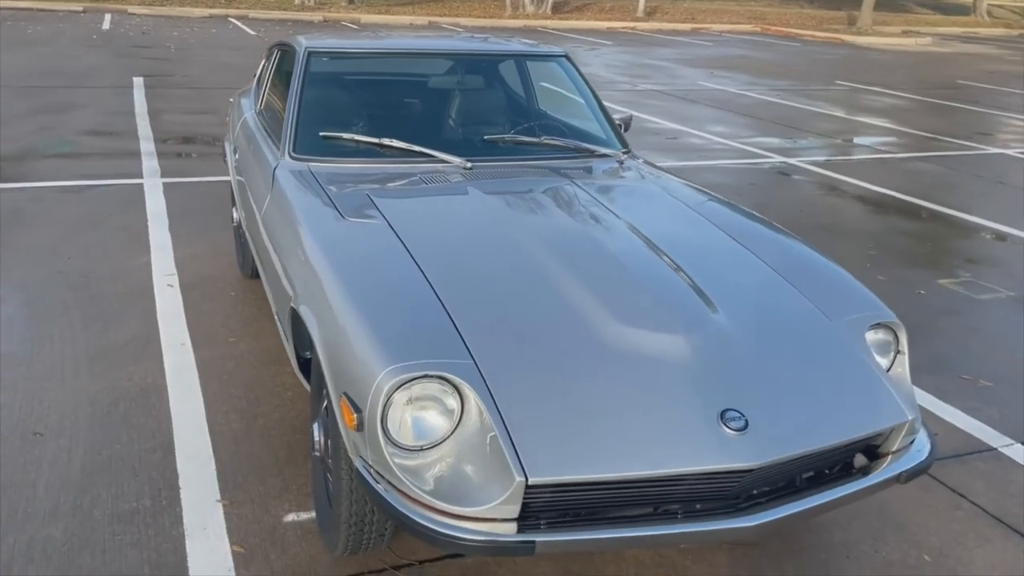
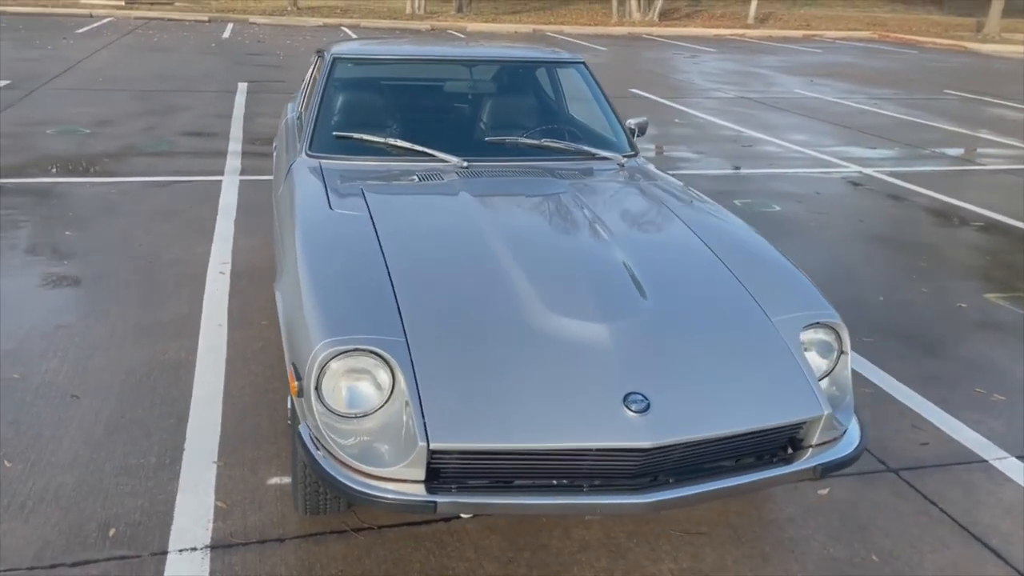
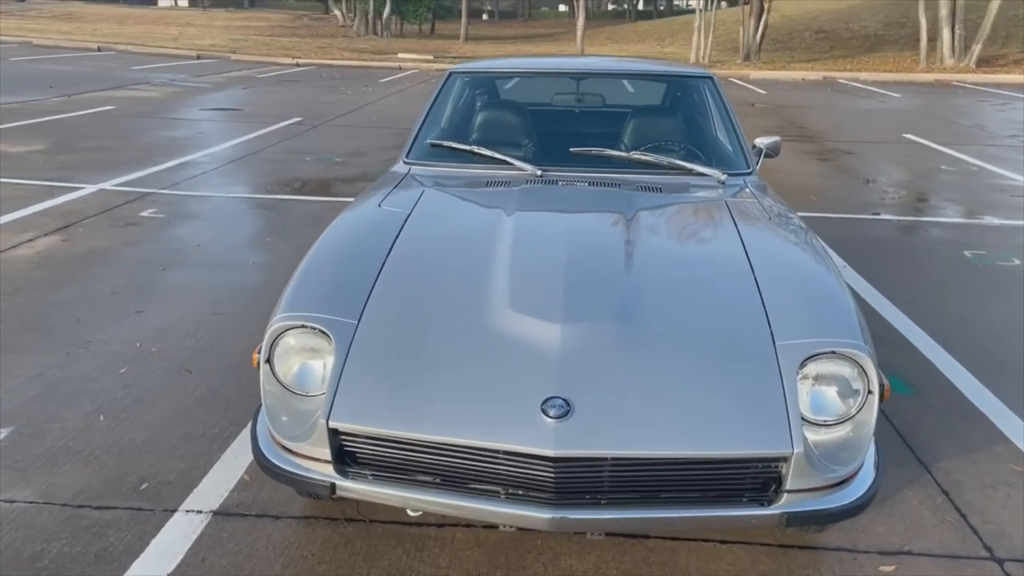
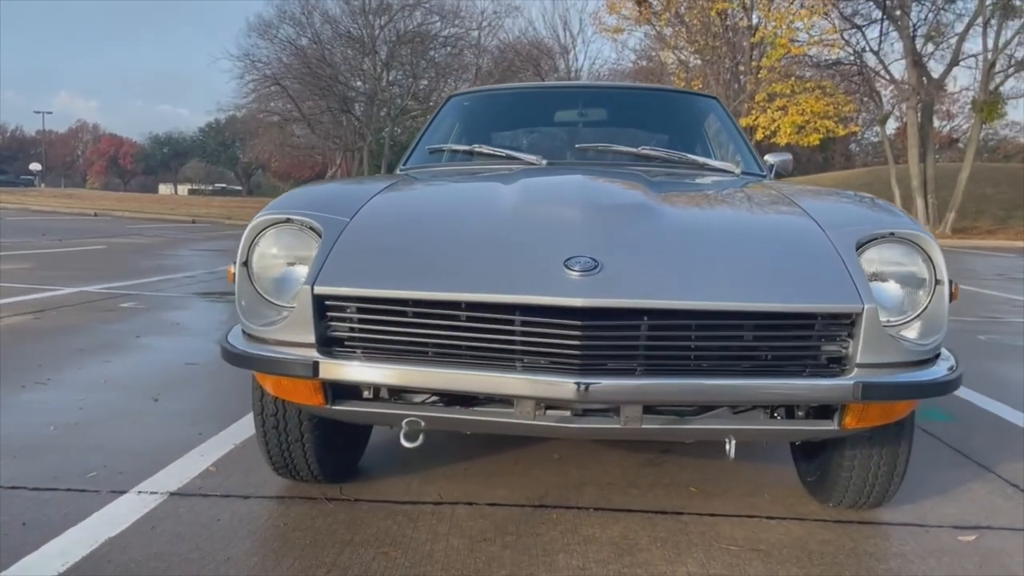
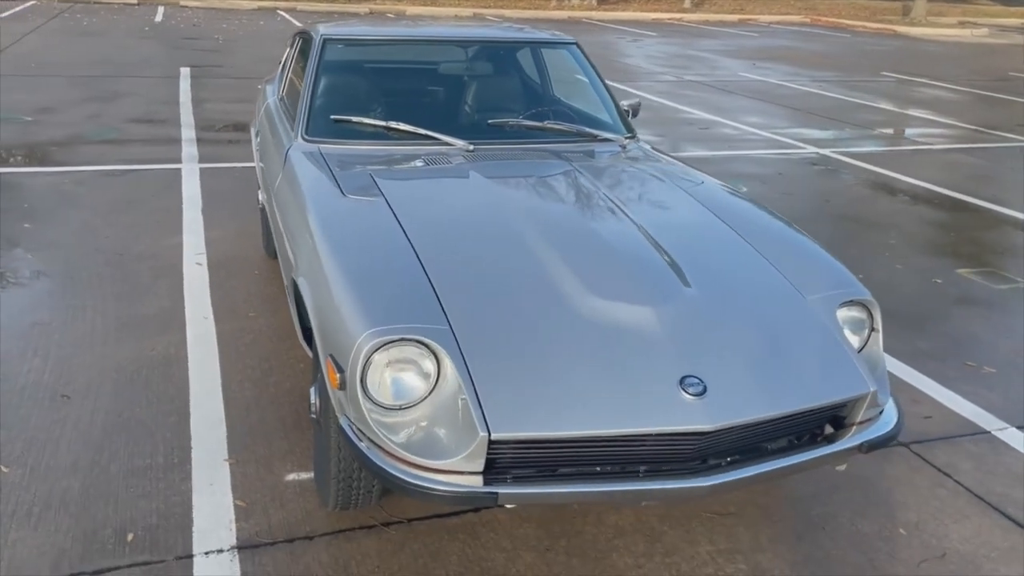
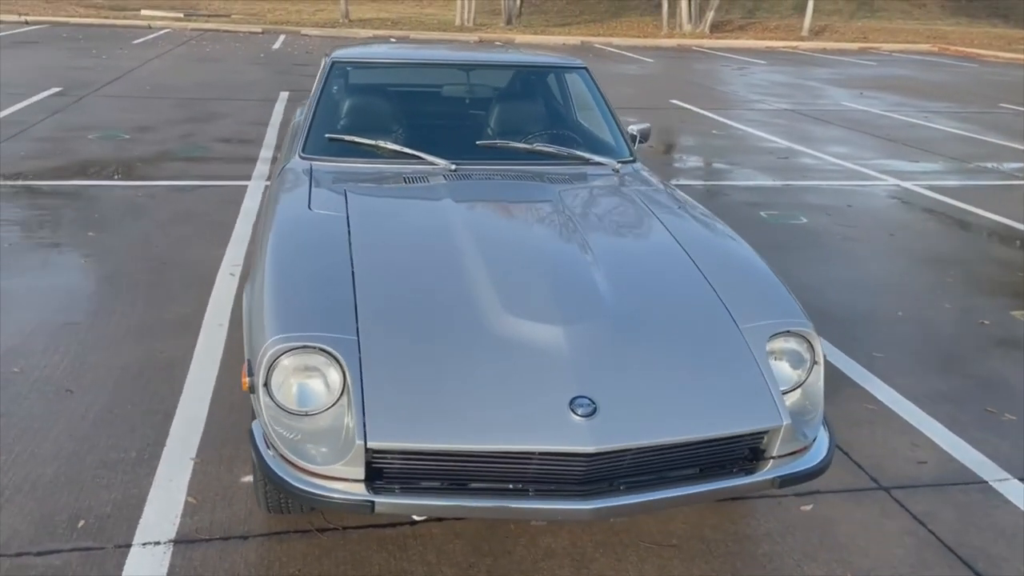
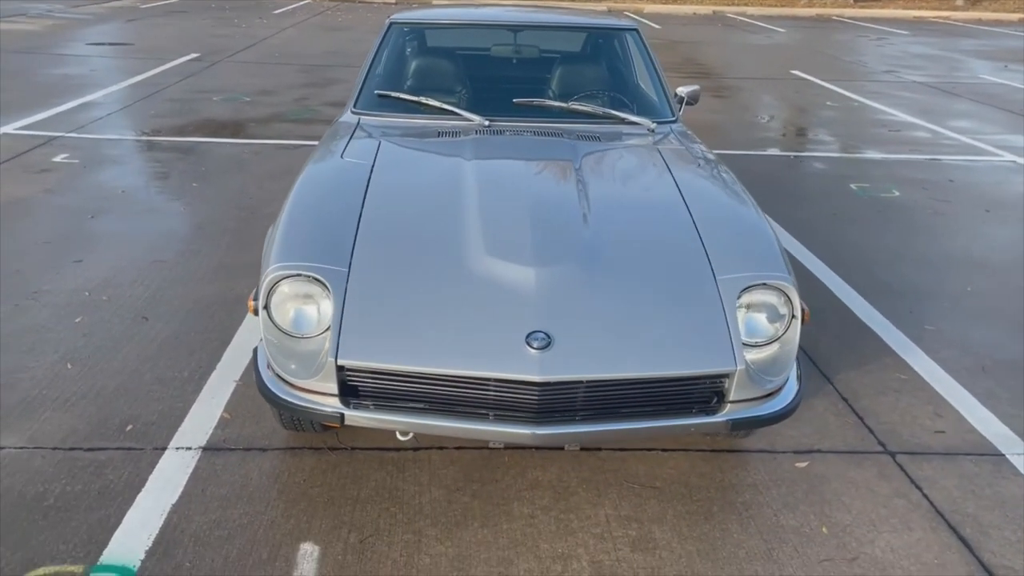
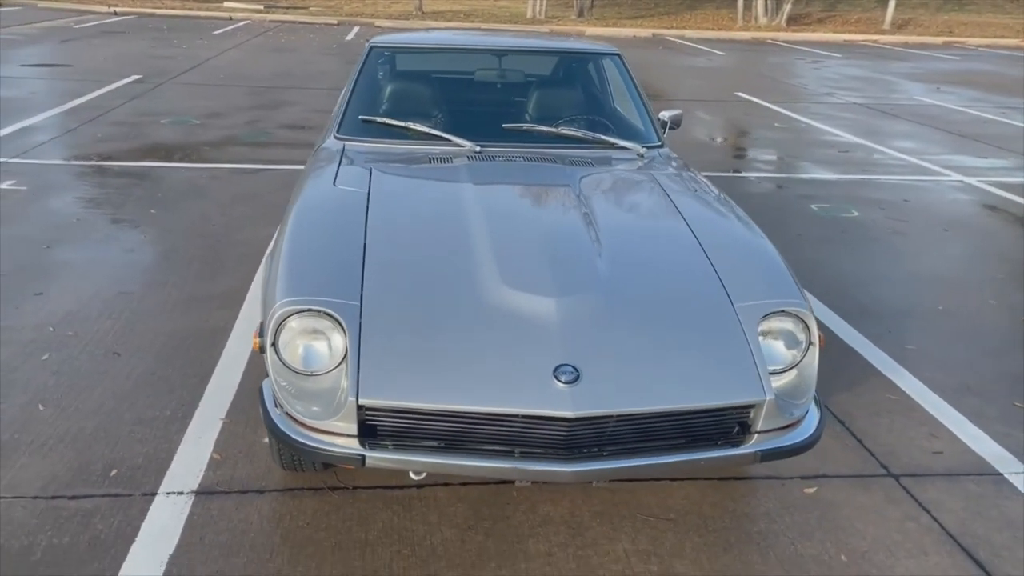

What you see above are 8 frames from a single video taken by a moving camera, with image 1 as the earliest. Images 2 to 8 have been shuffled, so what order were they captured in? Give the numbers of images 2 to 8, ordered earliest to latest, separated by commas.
5, 2, 6, 8, 7, 3, 4
